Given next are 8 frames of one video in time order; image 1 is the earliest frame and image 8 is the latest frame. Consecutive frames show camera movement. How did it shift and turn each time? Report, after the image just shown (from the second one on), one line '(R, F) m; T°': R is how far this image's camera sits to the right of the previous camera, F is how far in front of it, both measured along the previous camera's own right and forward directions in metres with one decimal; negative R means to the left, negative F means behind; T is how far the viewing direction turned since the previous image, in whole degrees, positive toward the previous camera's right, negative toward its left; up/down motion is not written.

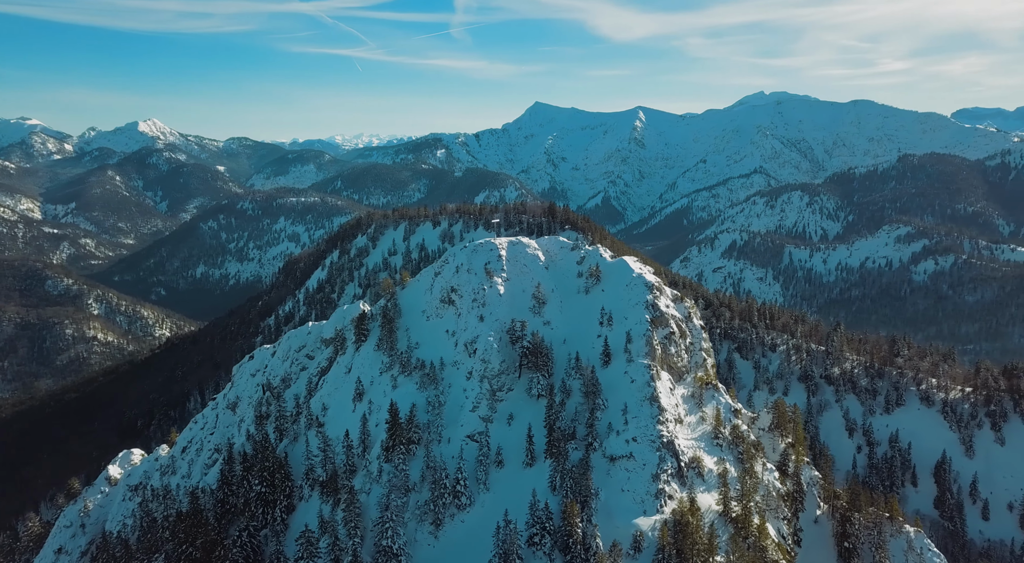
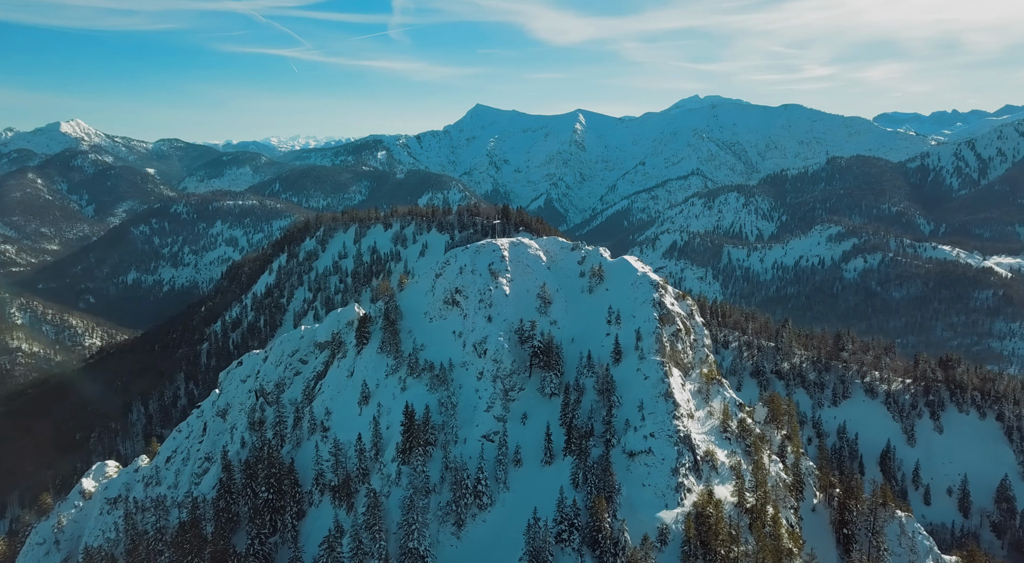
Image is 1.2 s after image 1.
(-11.2, -0.7) m; +5°
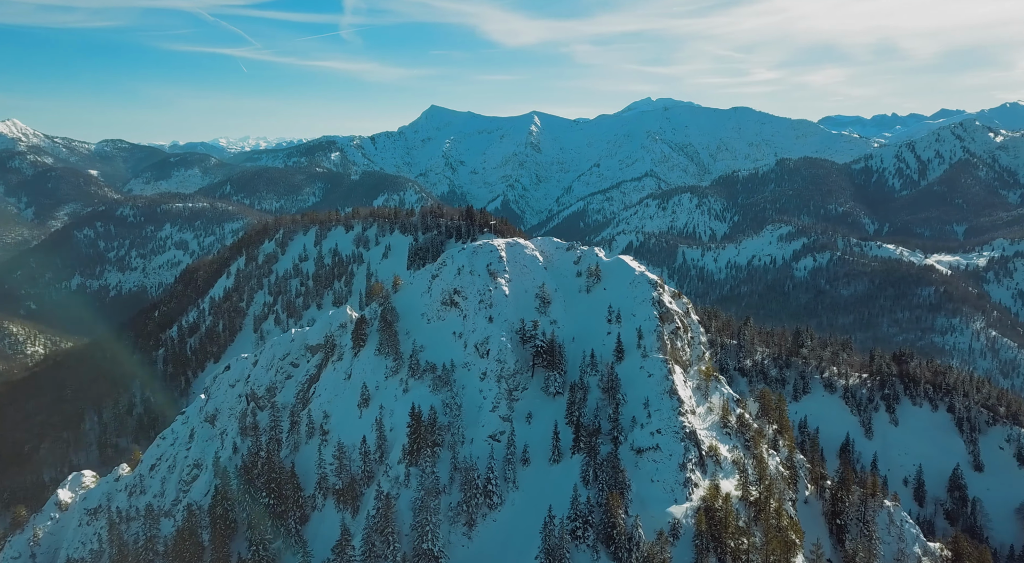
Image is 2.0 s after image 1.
(-7.7, -0.4) m; +3°
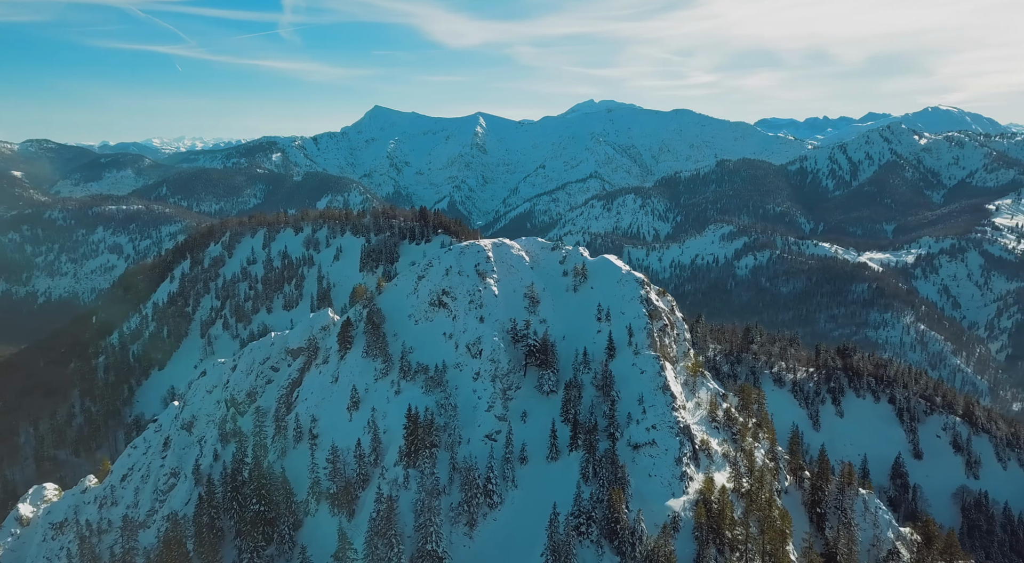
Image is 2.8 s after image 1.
(-7.7, -0.4) m; +4°
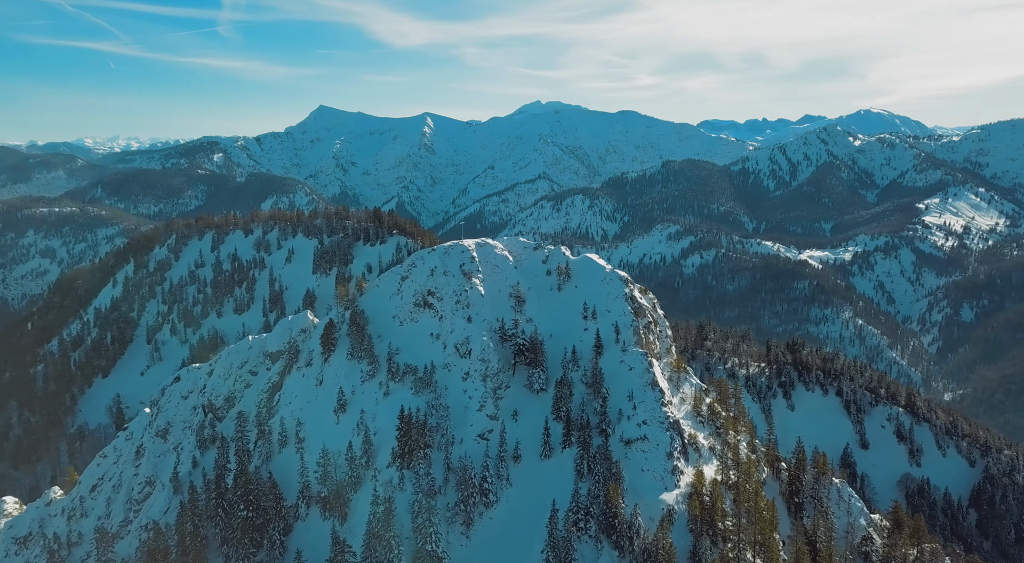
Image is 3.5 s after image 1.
(-6.6, -0.4) m; +4°
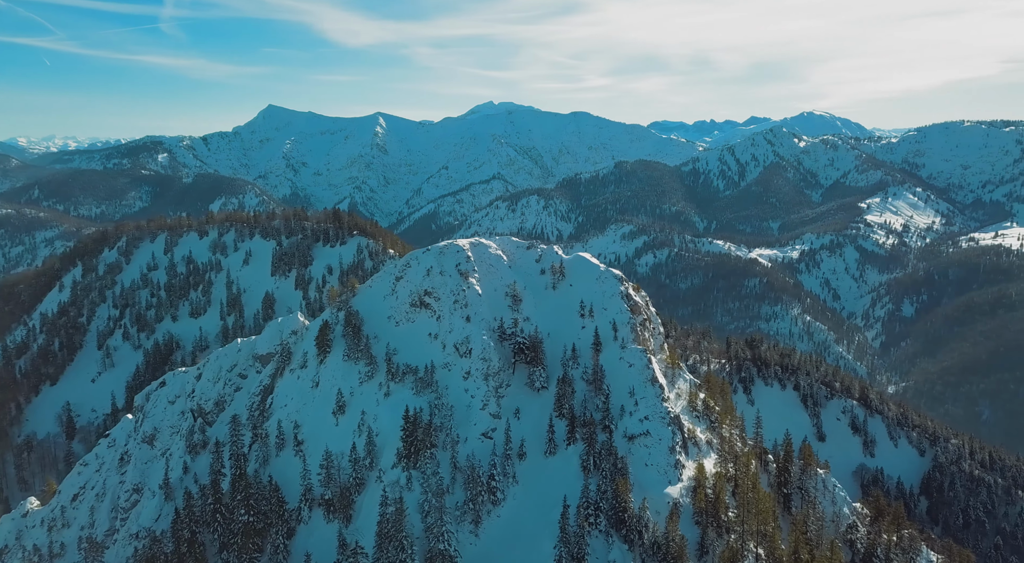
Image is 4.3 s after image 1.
(-7.6, -0.4) m; +4°
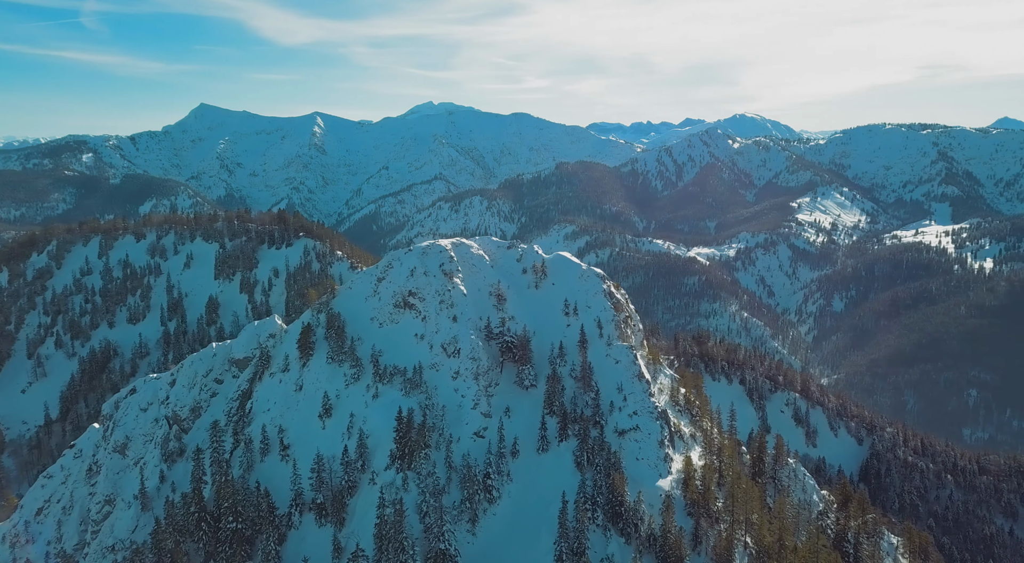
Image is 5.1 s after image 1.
(-7.7, -0.3) m; +5°
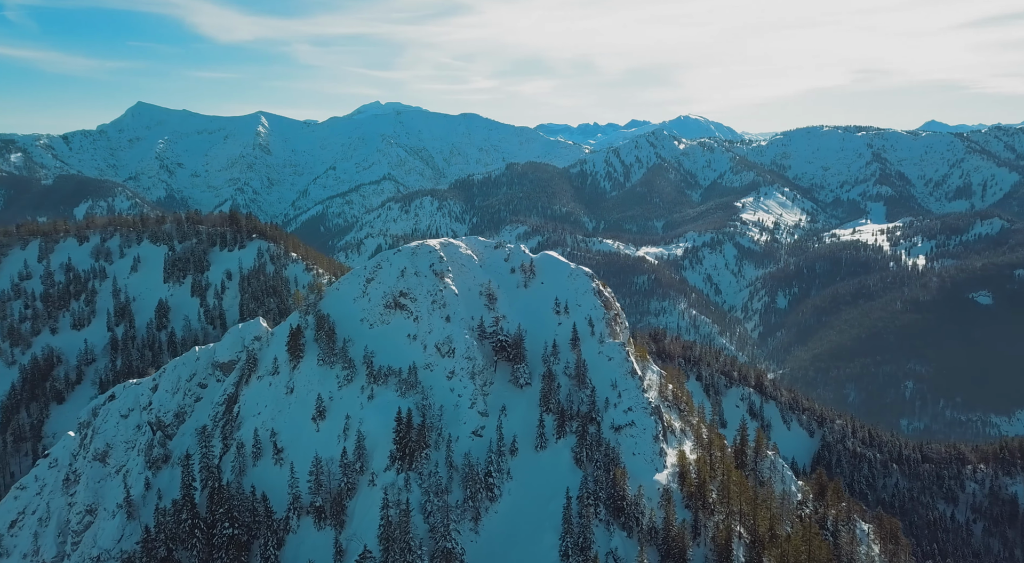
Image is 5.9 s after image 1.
(-7.4, -0.4) m; +4°
